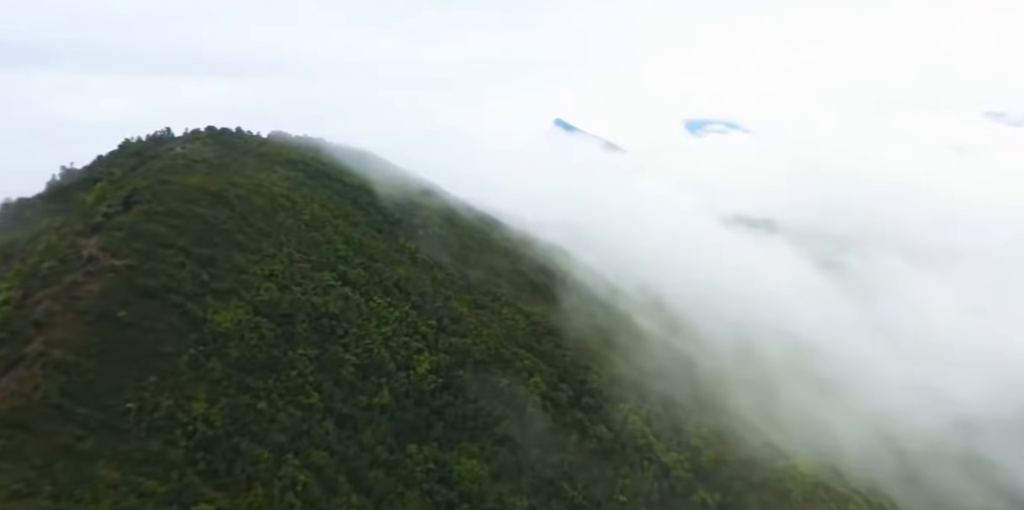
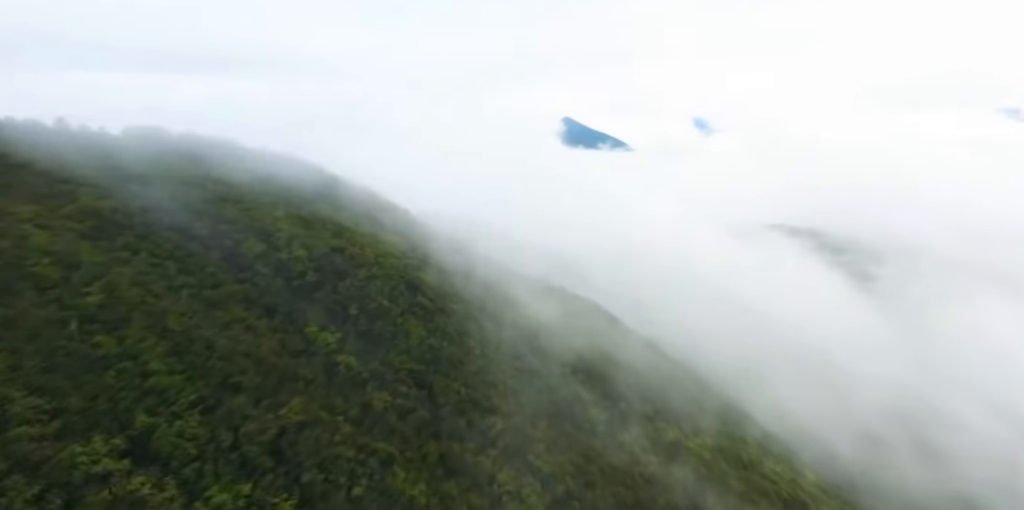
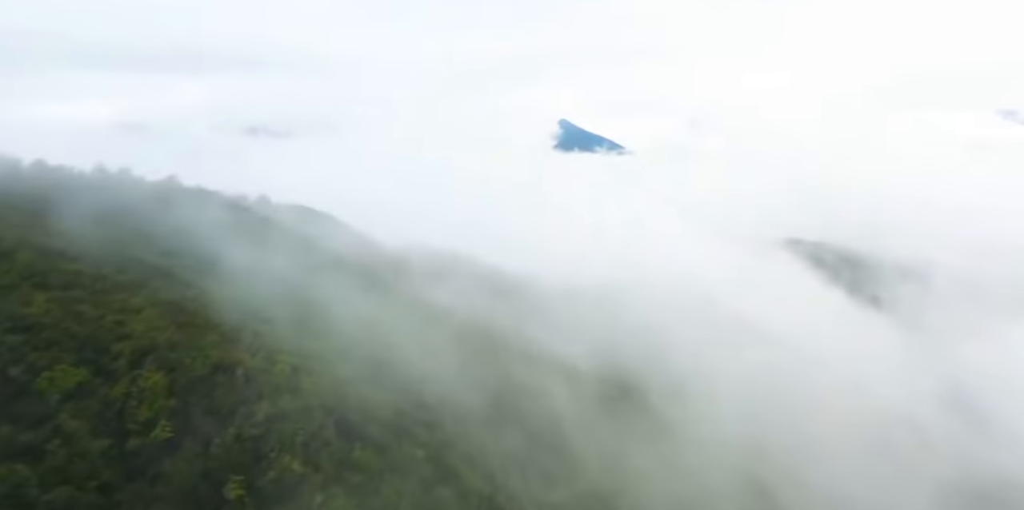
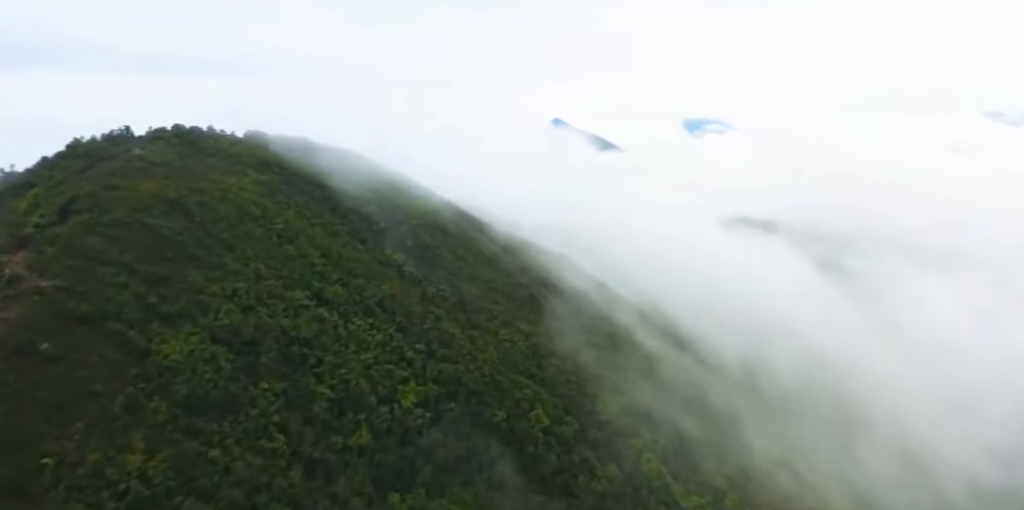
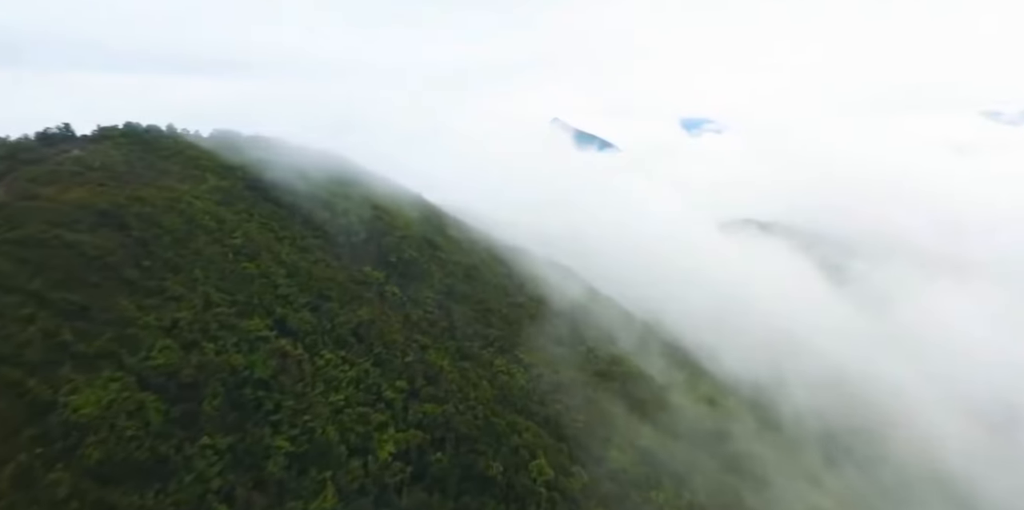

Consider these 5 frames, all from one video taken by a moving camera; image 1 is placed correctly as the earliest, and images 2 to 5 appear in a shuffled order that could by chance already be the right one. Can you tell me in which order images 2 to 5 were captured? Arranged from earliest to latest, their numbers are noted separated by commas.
4, 5, 2, 3
